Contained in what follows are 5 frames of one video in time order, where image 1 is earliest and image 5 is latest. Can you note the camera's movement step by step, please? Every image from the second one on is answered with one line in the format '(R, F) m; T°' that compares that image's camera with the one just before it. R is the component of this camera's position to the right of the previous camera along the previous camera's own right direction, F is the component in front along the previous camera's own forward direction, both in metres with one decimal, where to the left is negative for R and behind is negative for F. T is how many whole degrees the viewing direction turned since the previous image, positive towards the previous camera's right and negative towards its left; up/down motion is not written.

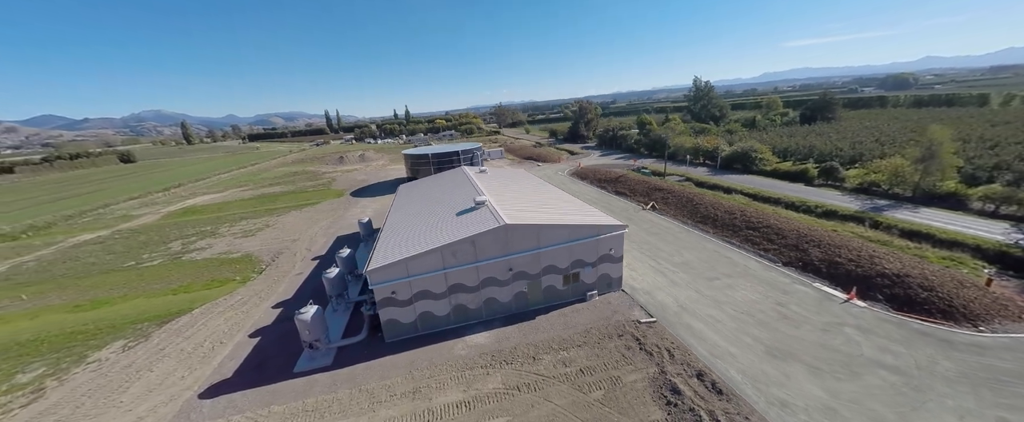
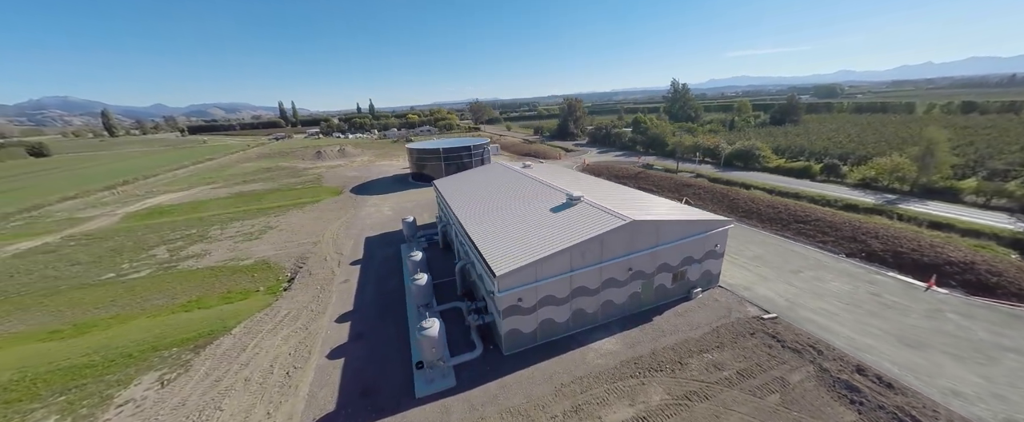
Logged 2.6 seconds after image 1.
(-5.2, +1.3) m; +7°
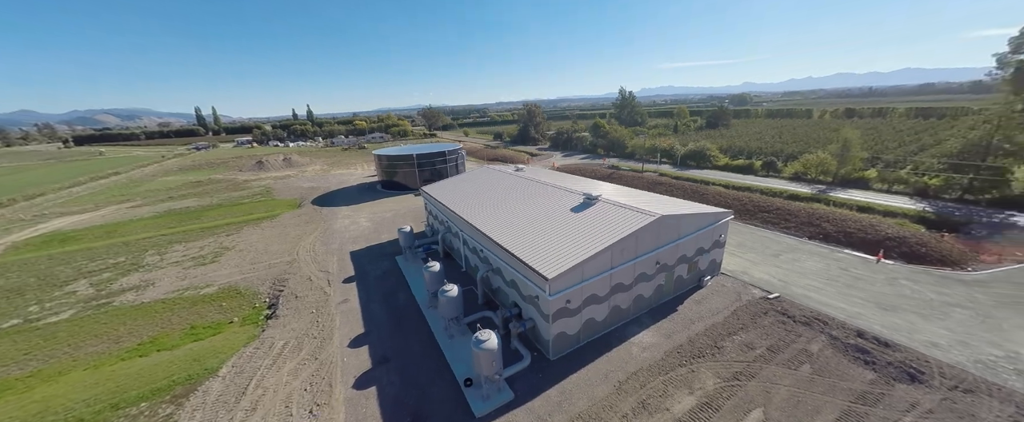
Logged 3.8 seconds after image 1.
(-2.7, +0.4) m; +9°
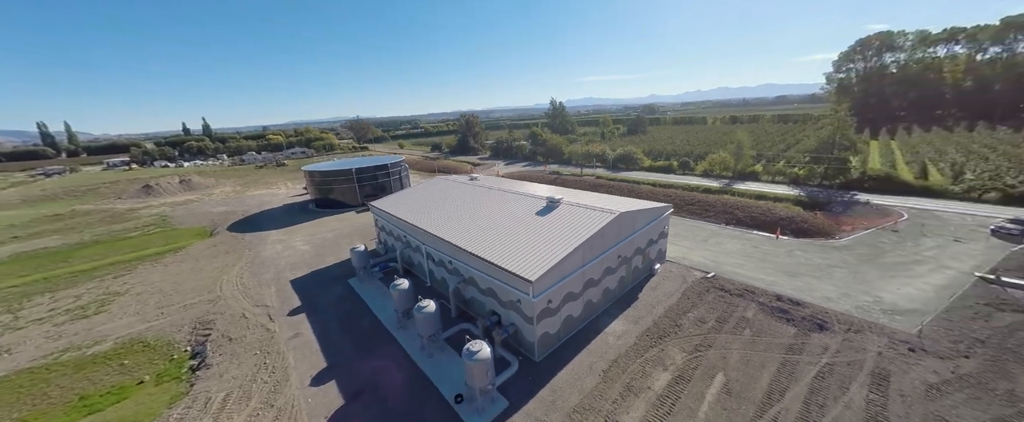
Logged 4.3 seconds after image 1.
(-1.2, 0.0) m; +11°
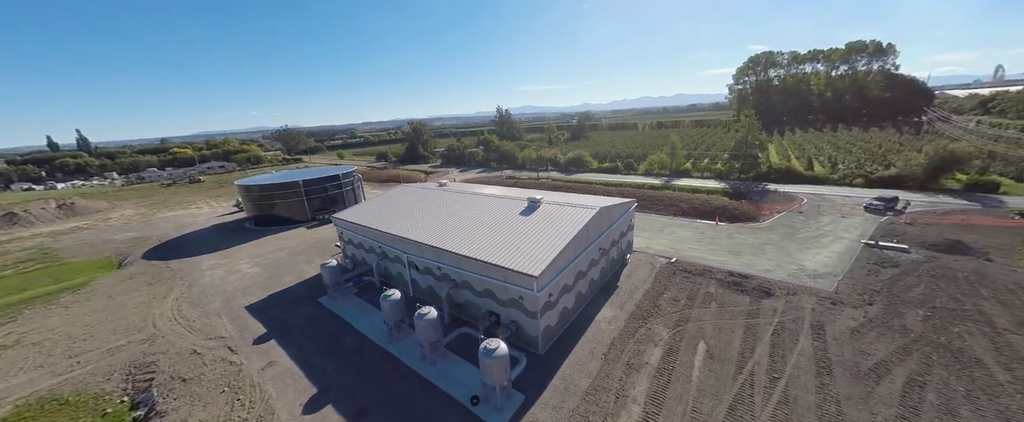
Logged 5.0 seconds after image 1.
(-1.6, -0.2) m; +10°
